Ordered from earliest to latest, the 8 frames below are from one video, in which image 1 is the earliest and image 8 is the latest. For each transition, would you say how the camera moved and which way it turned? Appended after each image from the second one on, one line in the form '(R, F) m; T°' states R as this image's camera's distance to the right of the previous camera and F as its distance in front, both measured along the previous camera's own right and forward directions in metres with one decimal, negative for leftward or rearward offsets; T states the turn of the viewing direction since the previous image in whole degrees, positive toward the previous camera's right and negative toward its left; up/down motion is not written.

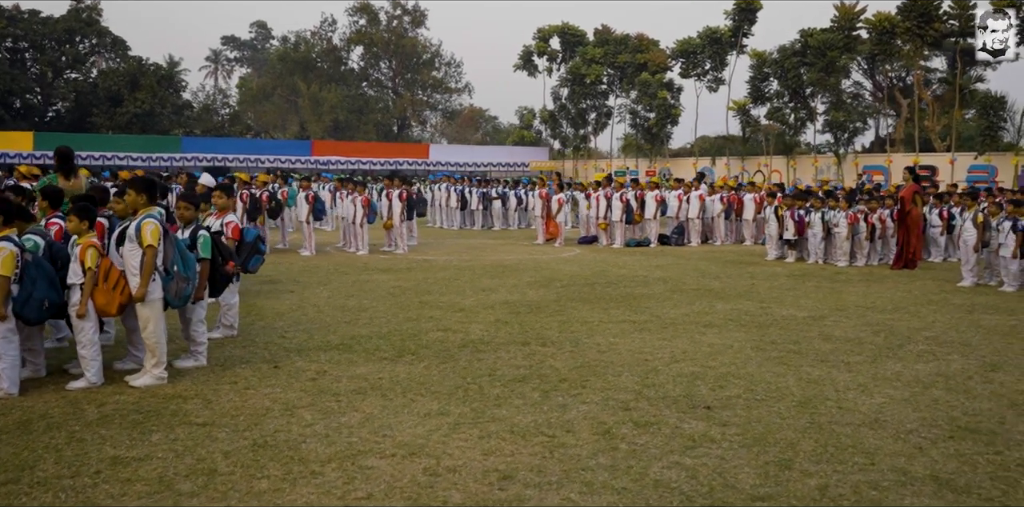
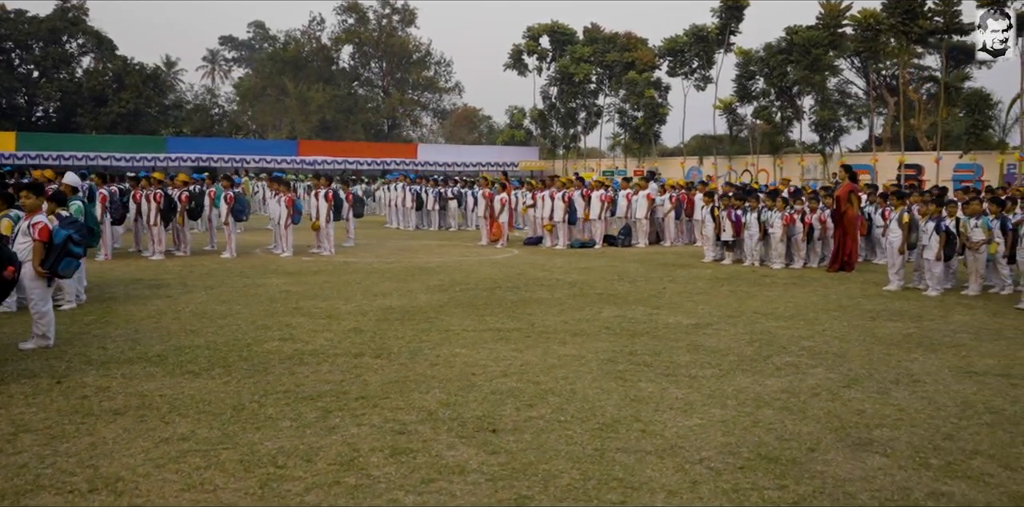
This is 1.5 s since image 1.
(+1.2, +0.5) m; 0°
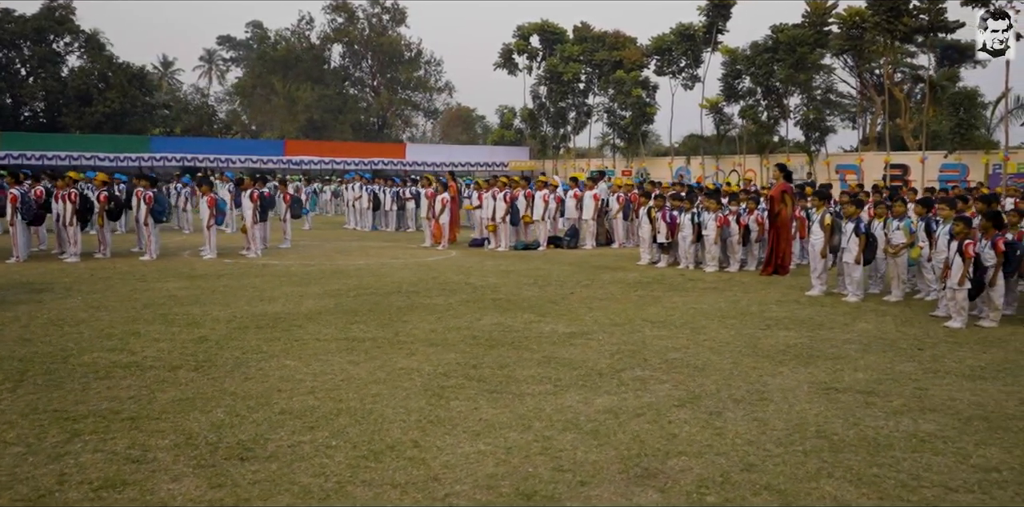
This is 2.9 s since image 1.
(+1.1, +0.5) m; 0°
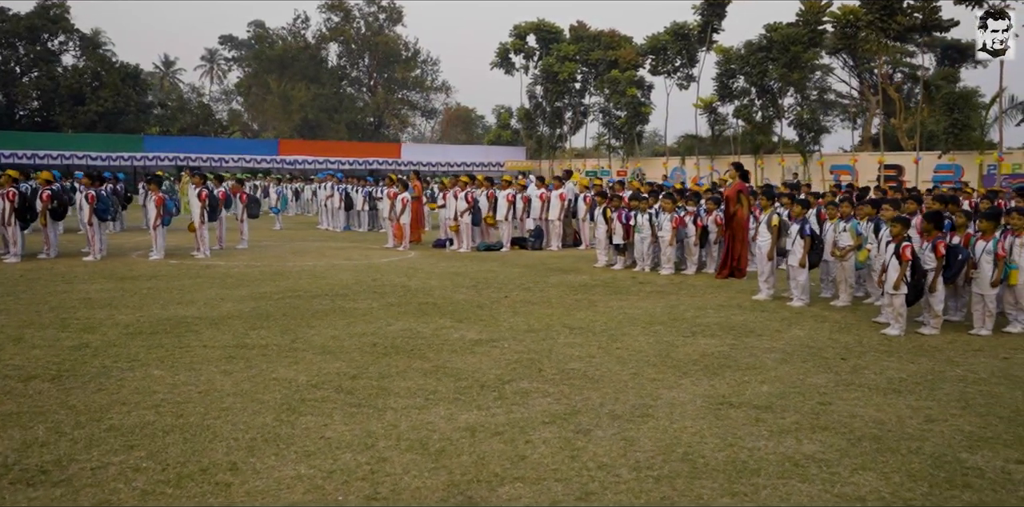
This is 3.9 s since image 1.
(+0.8, +0.4) m; 0°
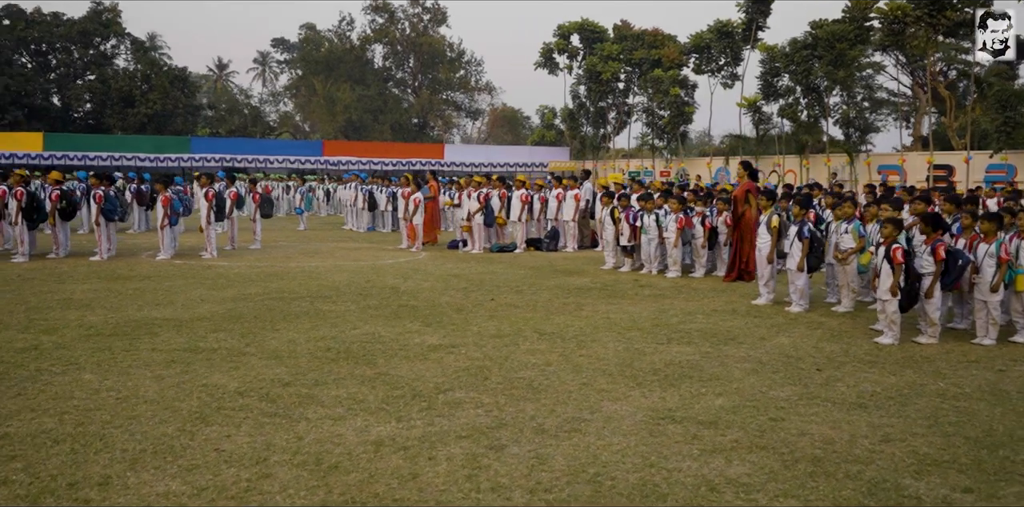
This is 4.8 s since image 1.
(+0.7, +0.3) m; -3°
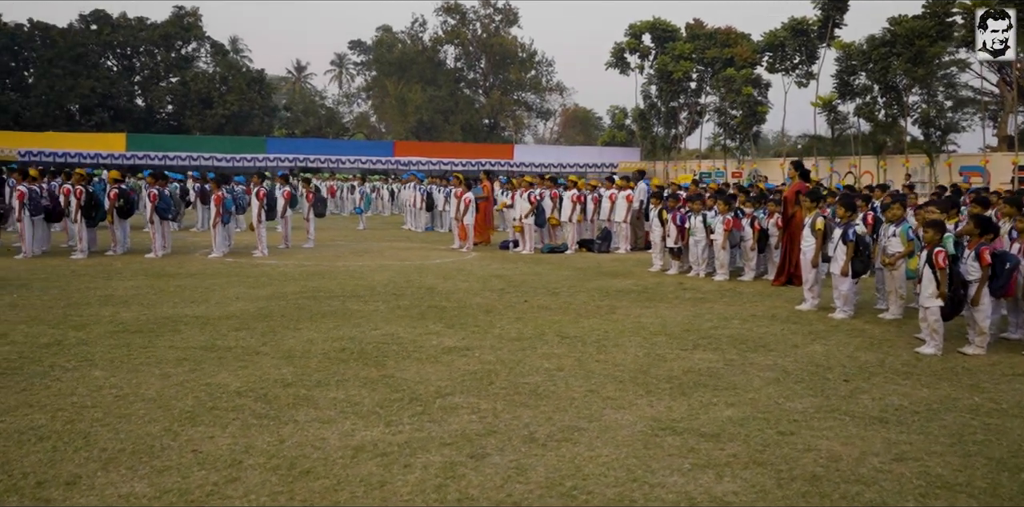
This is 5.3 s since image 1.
(+0.4, +0.2) m; -5°
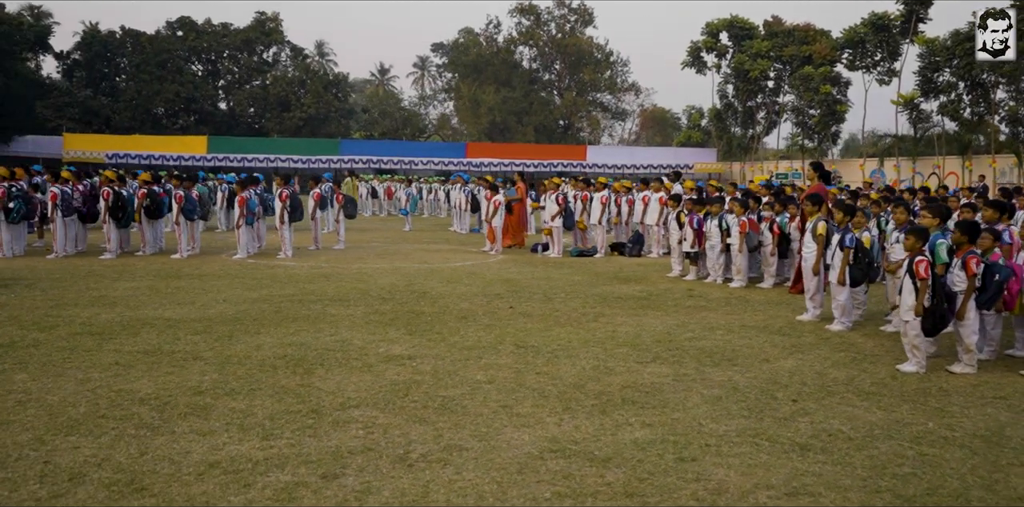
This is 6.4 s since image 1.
(+0.9, +0.3) m; -5°
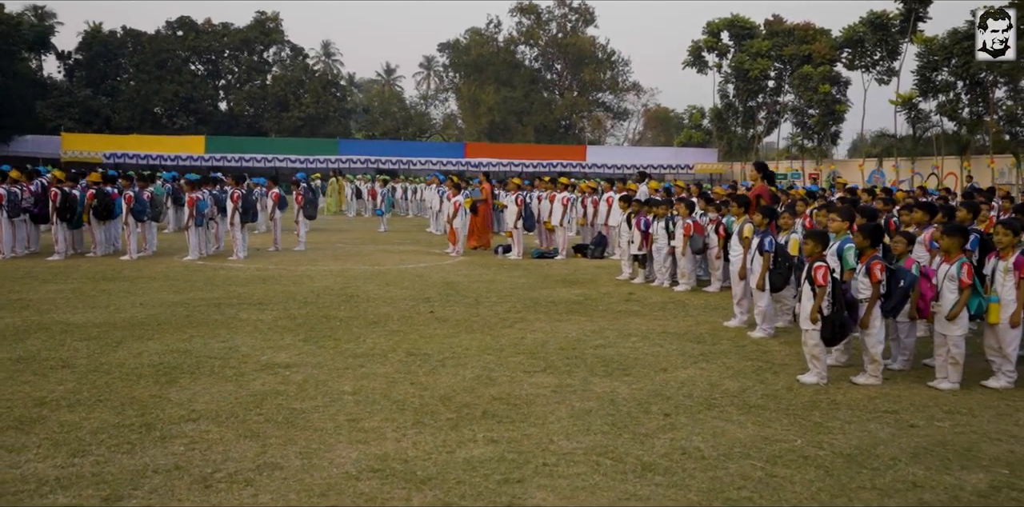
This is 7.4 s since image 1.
(+0.8, +0.3) m; -1°
